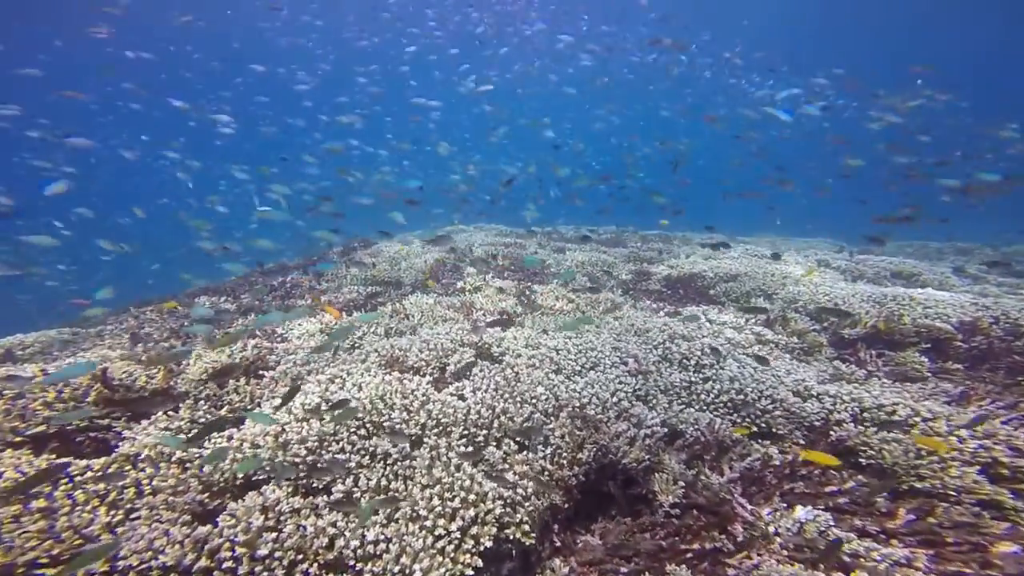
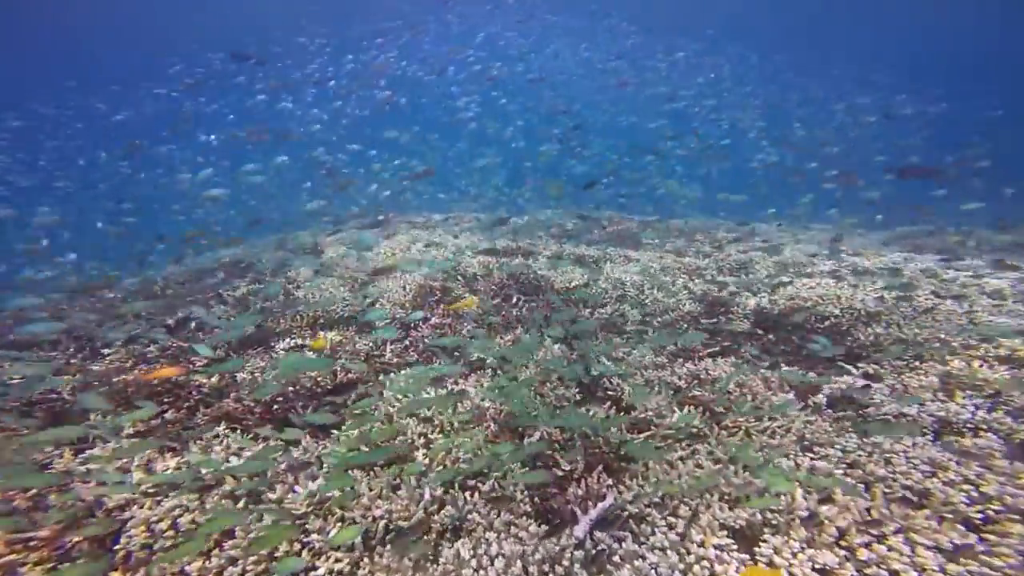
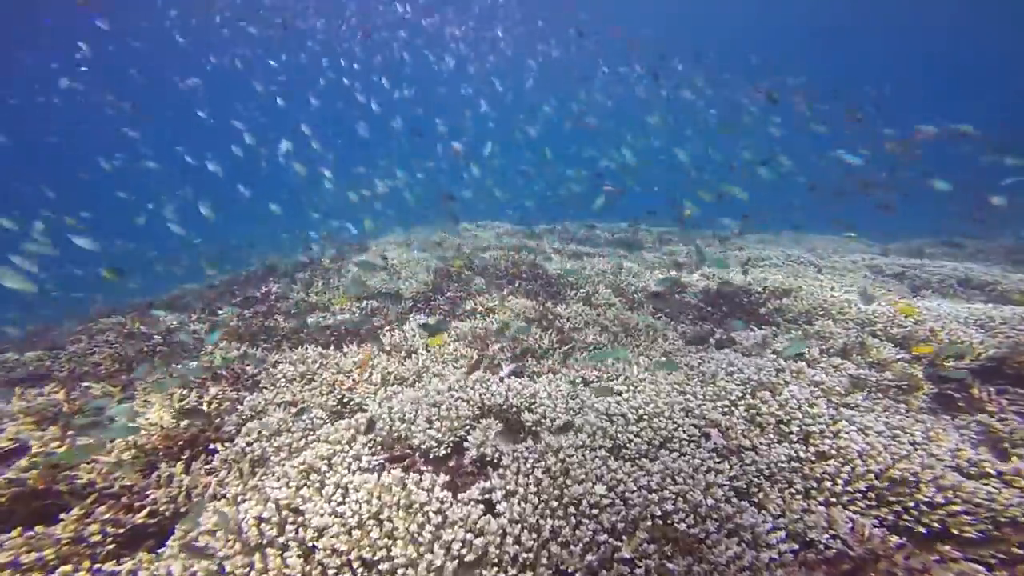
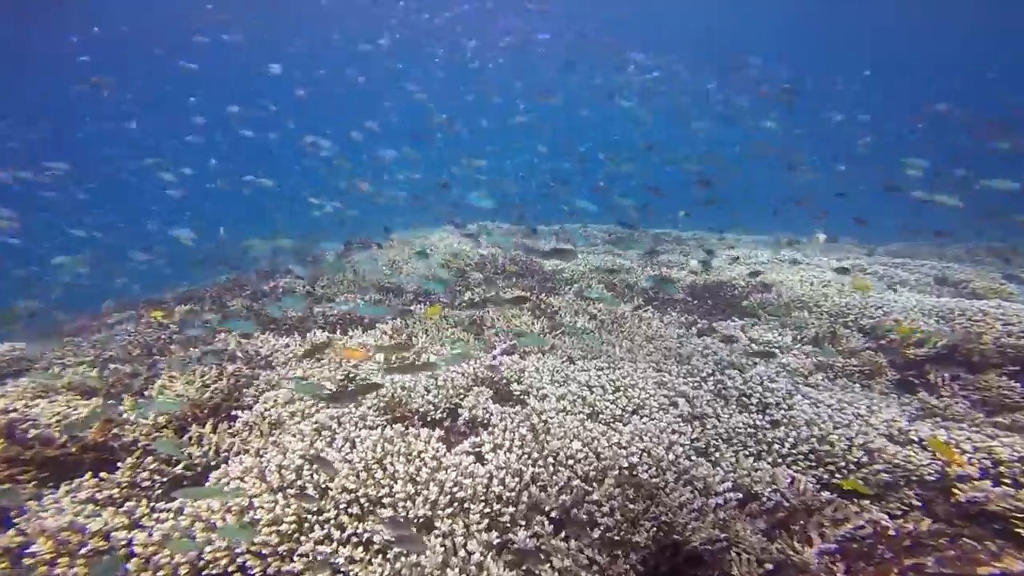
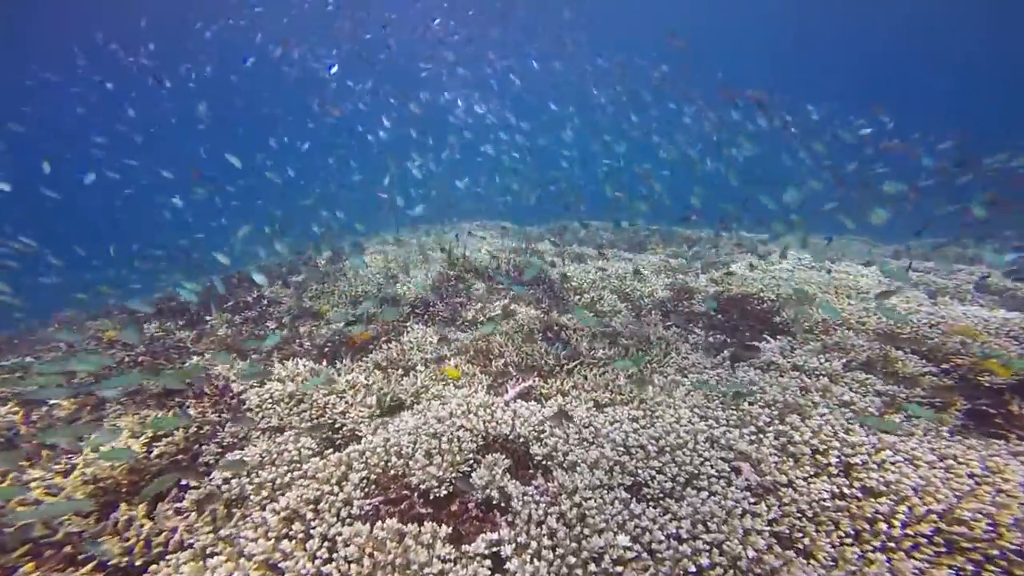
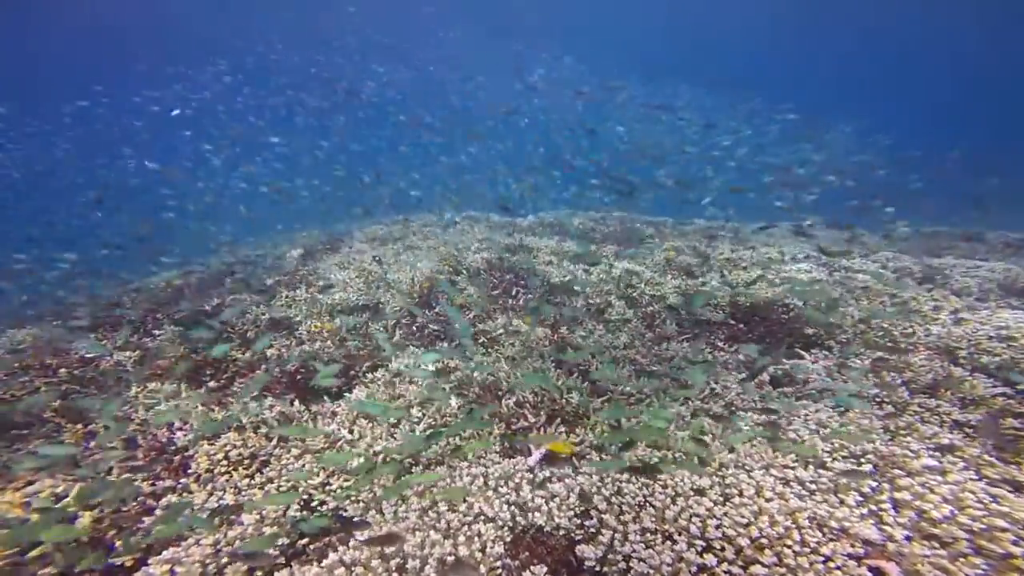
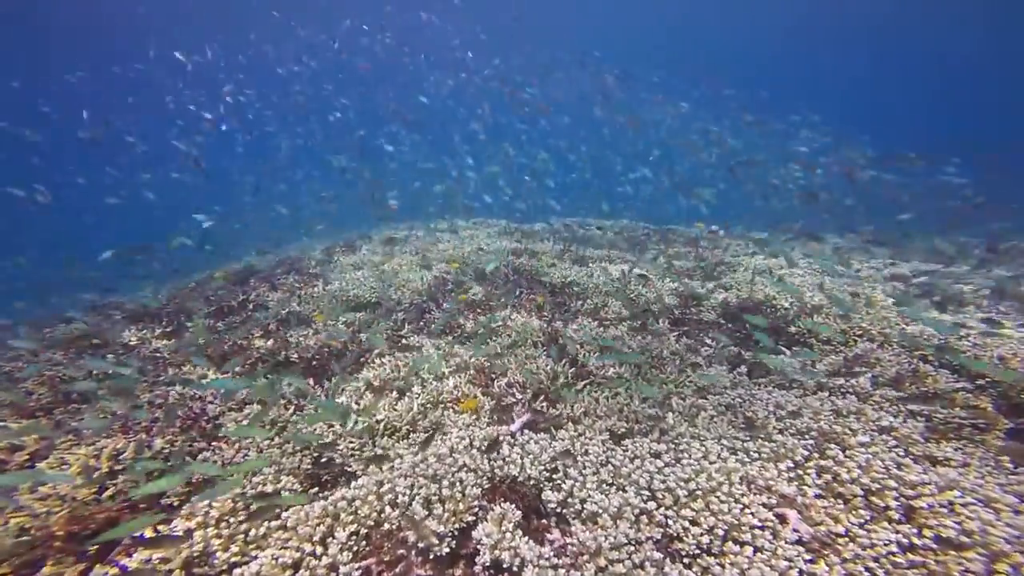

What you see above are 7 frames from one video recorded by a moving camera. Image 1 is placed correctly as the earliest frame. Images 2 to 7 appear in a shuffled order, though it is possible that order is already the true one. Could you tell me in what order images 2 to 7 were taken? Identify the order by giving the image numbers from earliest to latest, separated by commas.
4, 3, 5, 7, 6, 2
